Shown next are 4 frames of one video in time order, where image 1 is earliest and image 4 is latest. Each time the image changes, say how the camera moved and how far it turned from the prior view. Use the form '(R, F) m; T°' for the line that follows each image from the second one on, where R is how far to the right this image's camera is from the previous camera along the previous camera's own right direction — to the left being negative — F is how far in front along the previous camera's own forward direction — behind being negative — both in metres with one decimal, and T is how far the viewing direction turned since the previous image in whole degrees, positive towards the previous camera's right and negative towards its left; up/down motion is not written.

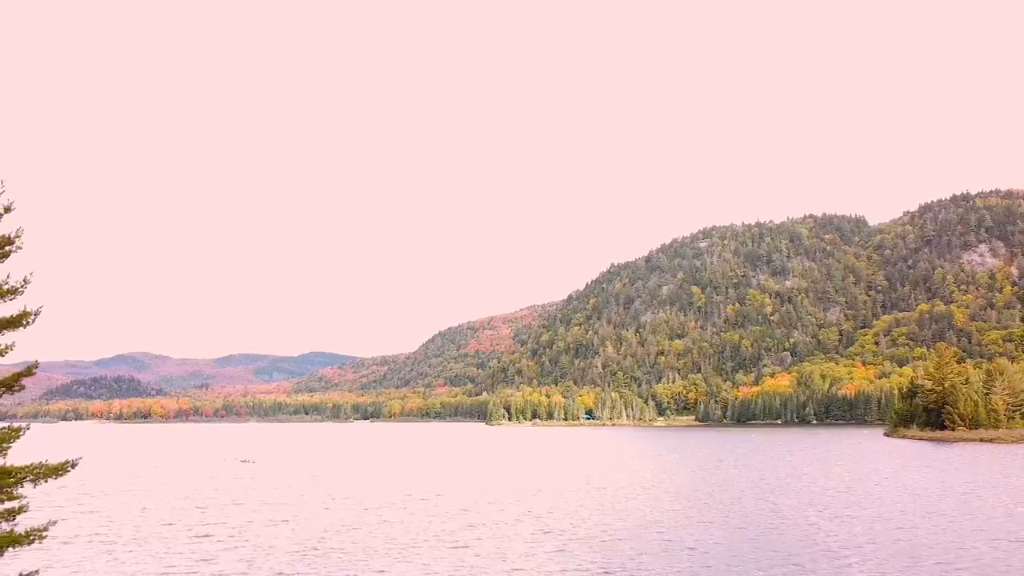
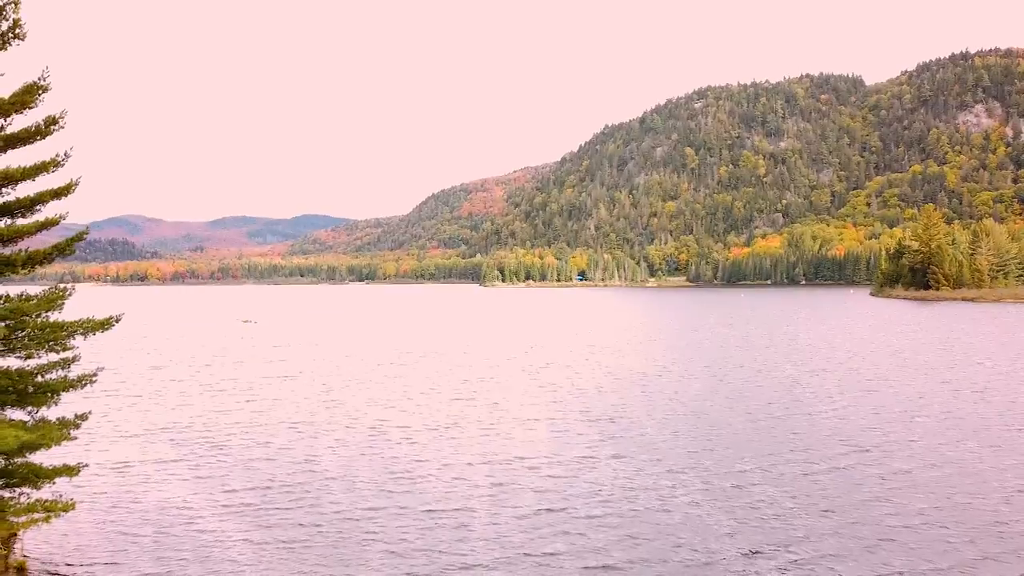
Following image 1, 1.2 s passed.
(-5.7, -2.3) m; +1°
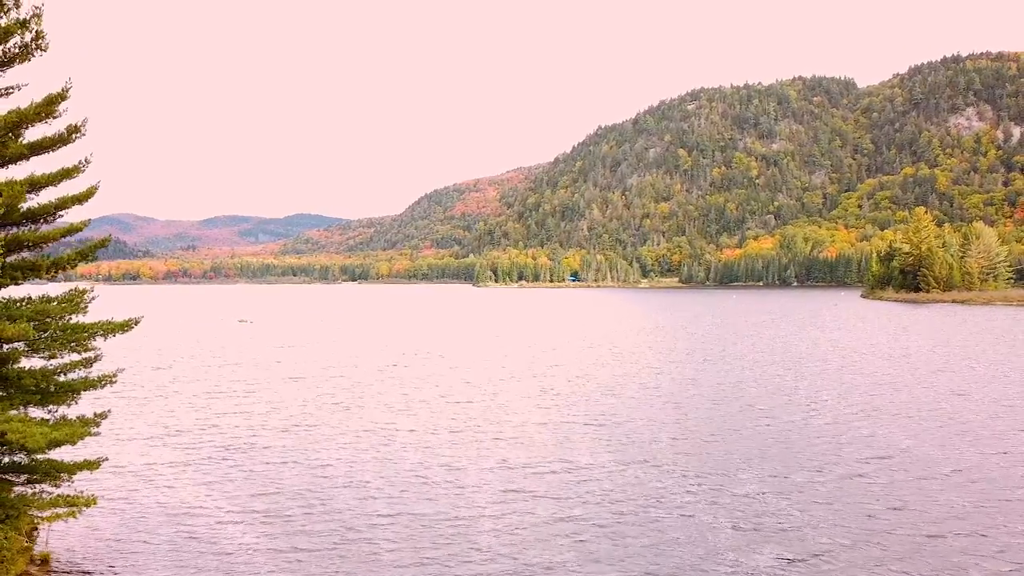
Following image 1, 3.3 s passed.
(-2.7, -6.1) m; +1°
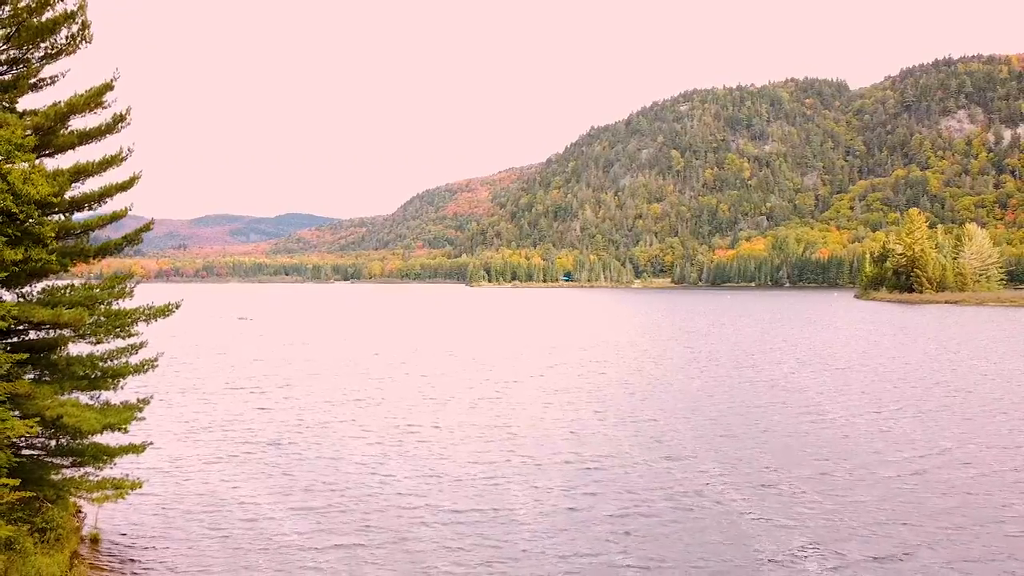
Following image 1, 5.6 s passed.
(-10.6, -1.0) m; +1°
